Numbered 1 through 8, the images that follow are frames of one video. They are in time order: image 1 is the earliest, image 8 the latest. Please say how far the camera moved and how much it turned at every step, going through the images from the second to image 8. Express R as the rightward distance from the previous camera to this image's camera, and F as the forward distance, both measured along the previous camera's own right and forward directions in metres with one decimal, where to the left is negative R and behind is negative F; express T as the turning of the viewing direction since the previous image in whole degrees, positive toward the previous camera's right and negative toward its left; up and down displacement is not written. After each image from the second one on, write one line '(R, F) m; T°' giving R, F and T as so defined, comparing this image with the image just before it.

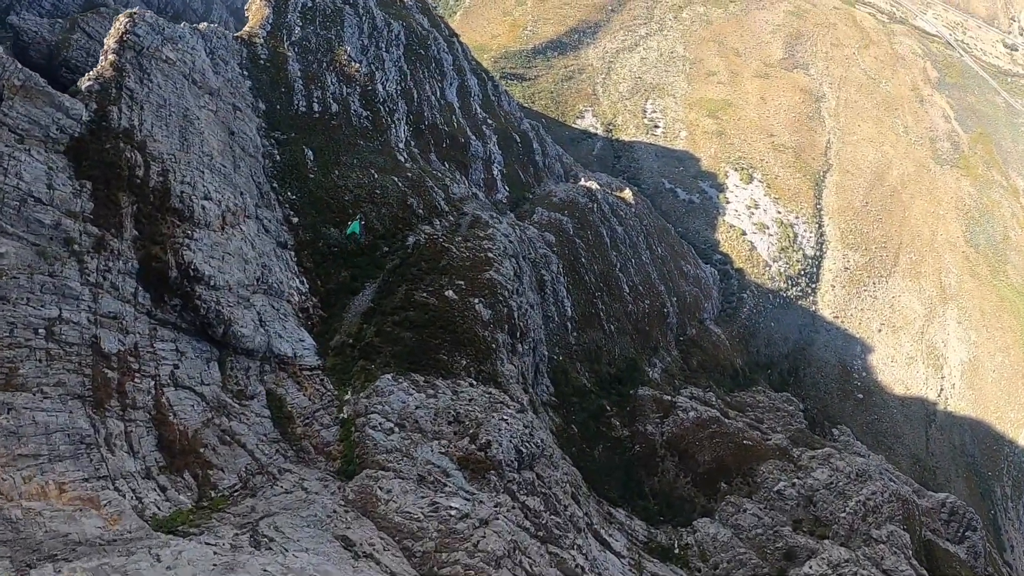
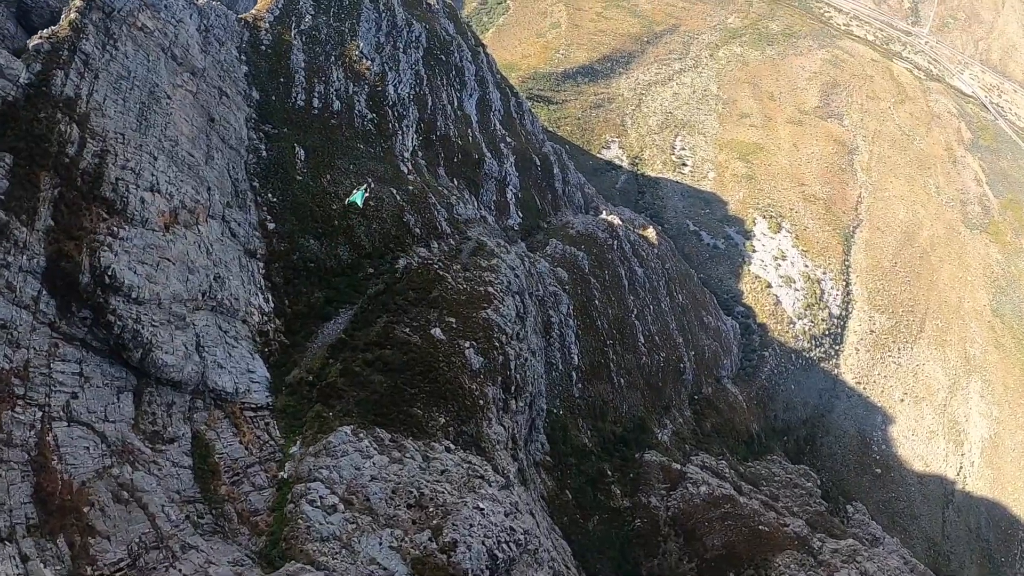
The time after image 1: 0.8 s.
(+0.3, +7.2) m; -1°
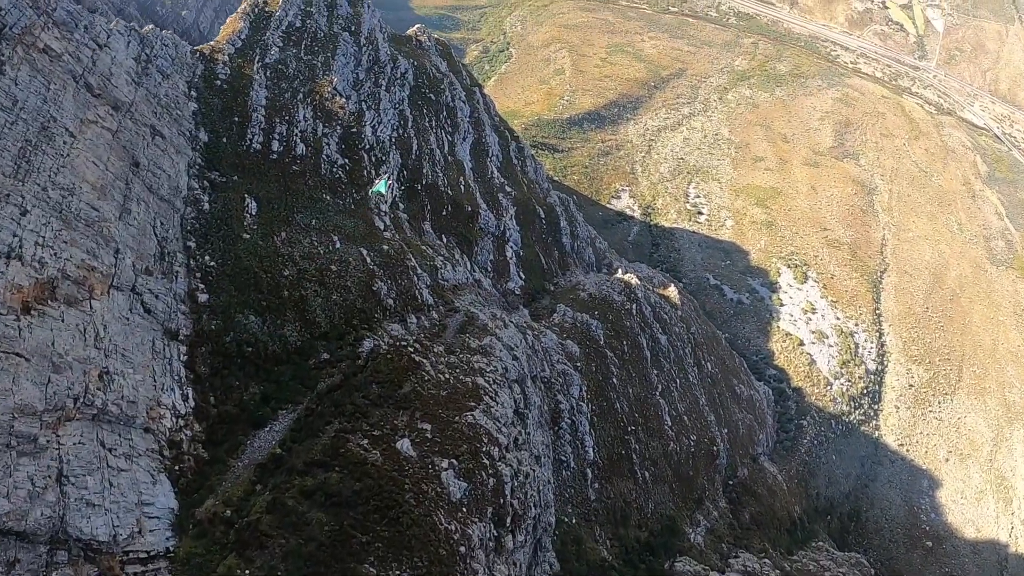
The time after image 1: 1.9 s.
(+0.4, +9.4) m; 0°
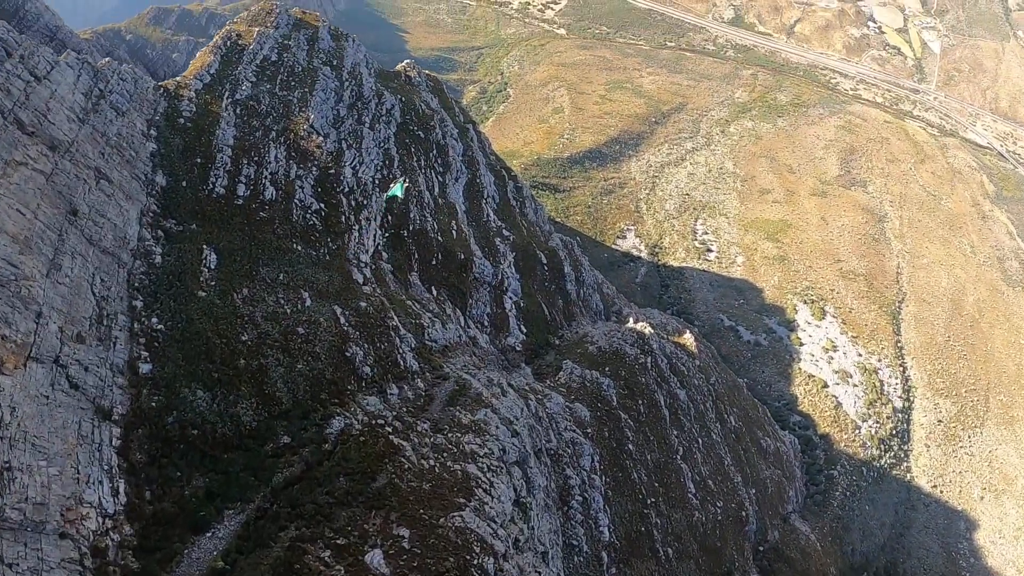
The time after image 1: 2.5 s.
(+0.3, +5.2) m; 0°
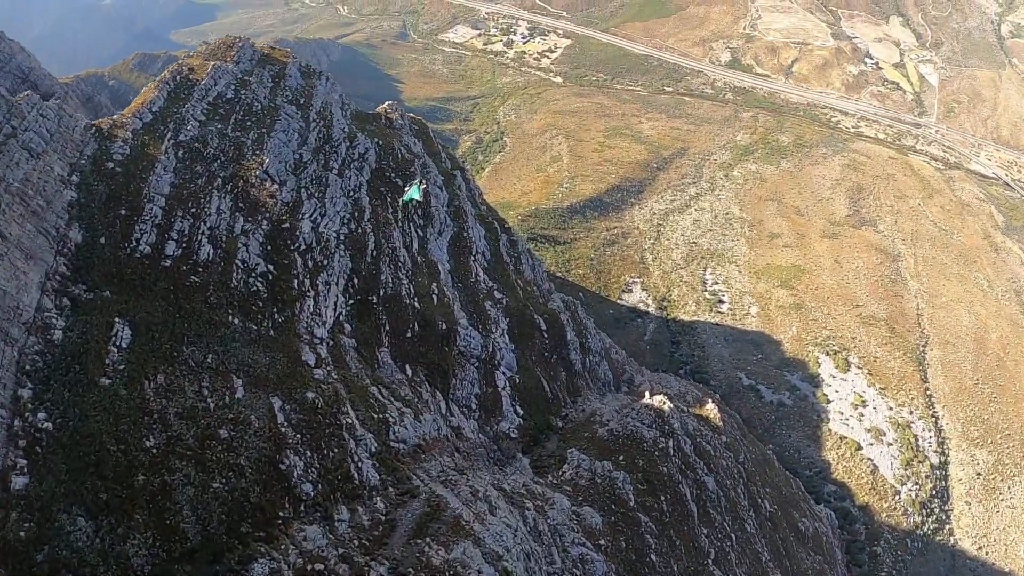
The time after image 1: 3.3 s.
(+0.4, +7.0) m; 0°
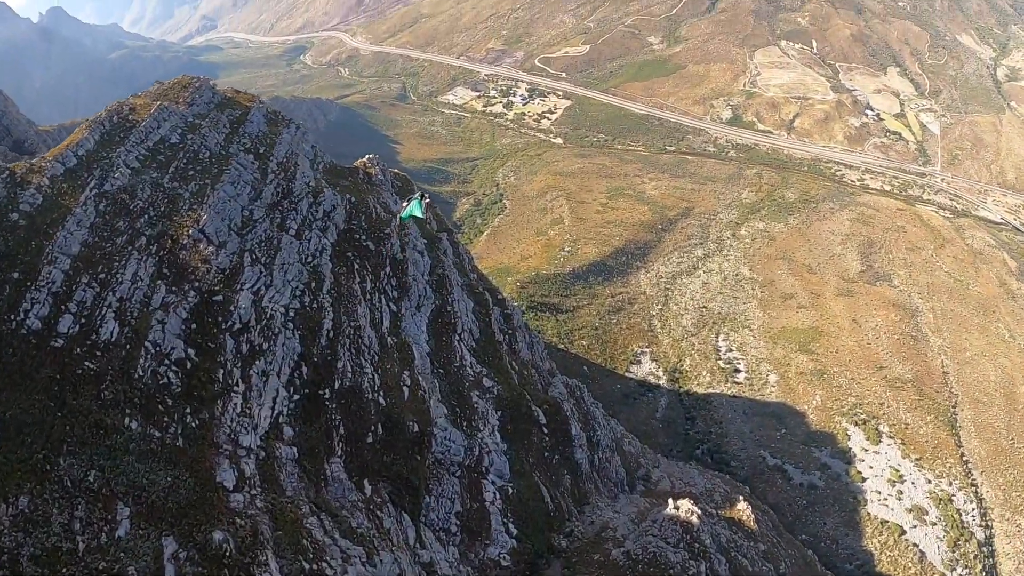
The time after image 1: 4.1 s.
(+0.4, +6.8) m; 0°
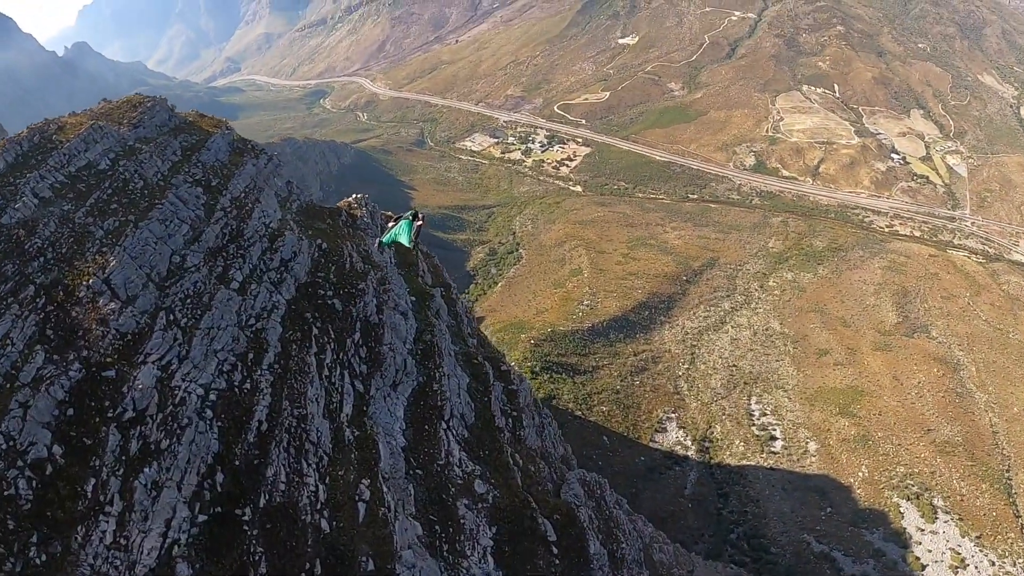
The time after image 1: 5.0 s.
(+0.4, +7.2) m; -1°
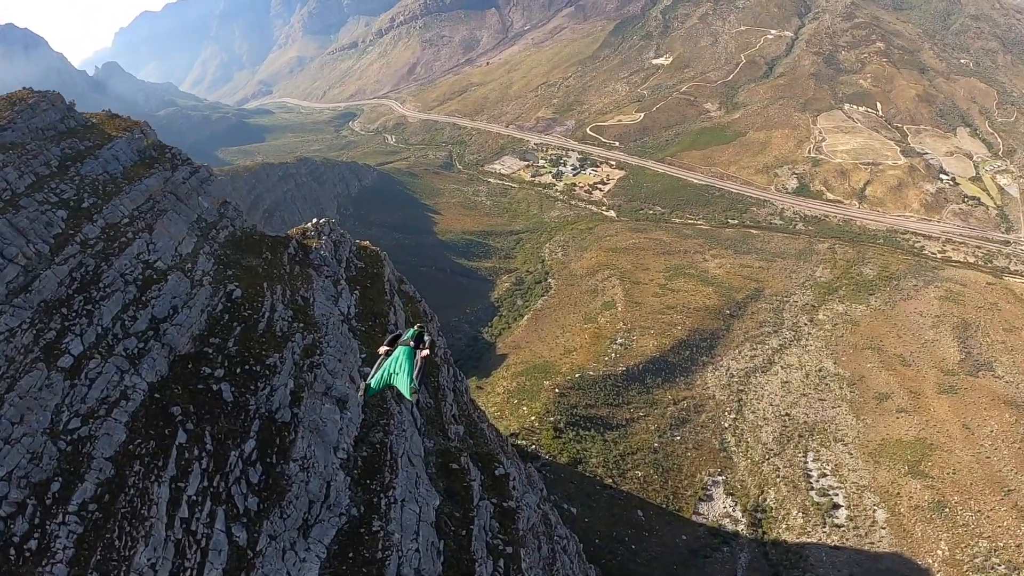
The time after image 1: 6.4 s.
(+0.8, +9.7) m; -2°
